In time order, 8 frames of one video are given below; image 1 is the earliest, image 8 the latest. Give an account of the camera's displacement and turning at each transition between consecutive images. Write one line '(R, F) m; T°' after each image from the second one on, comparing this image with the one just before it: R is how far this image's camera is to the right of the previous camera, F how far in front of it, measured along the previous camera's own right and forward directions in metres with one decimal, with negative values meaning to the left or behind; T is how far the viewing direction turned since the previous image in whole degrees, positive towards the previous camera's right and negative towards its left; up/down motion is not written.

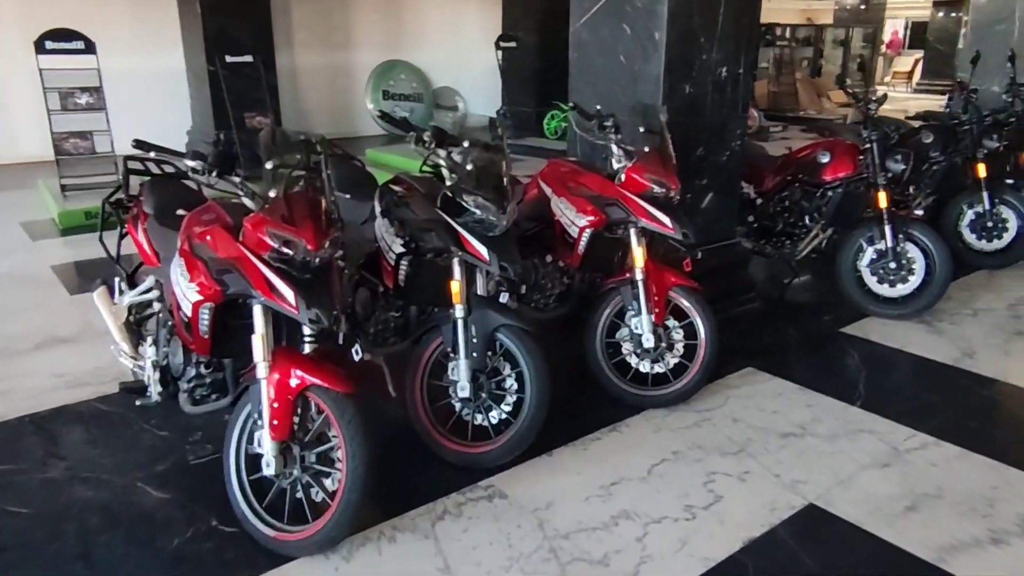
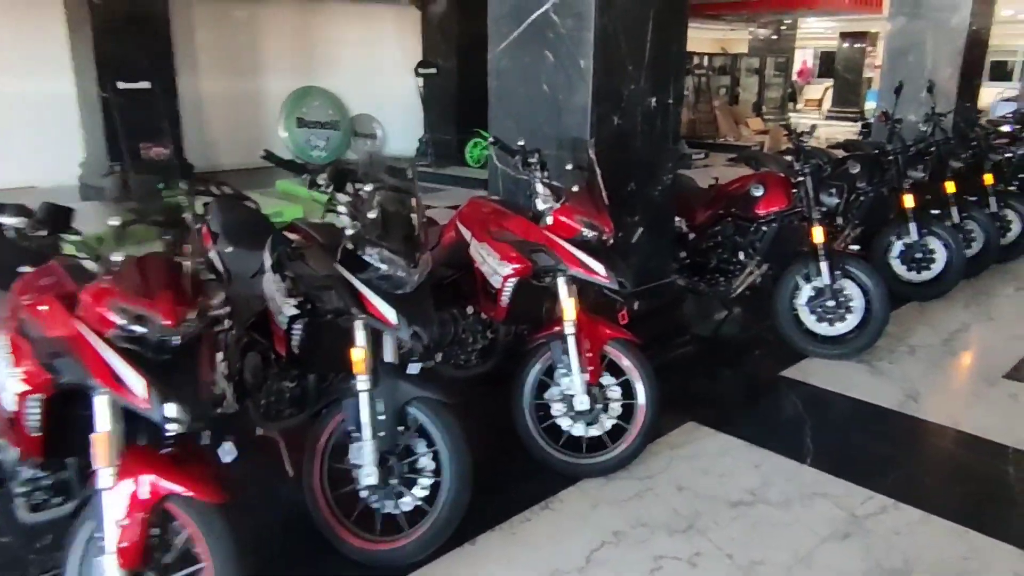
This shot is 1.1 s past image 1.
(0.0, +0.3) m; +5°
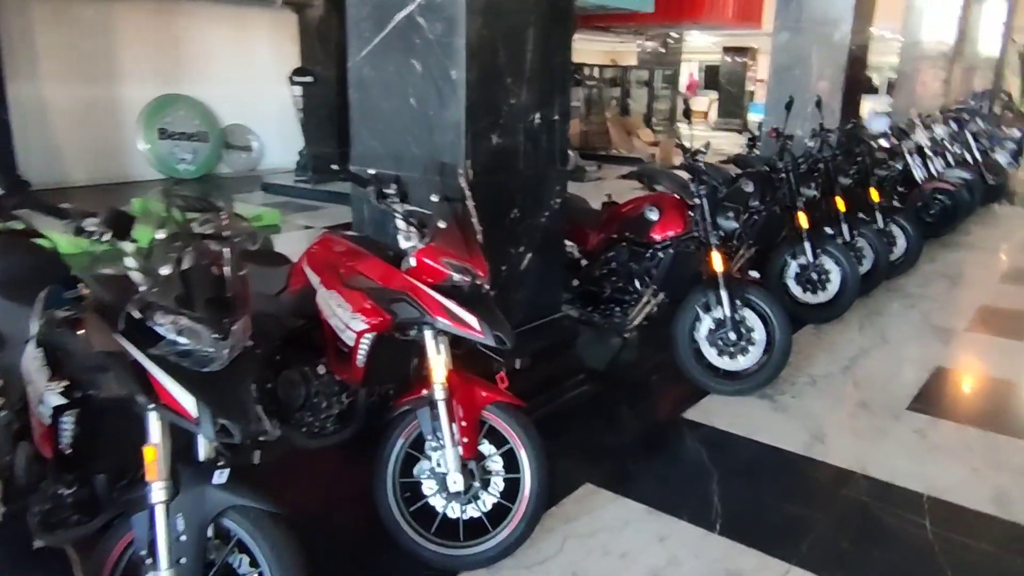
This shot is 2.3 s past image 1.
(+0.1, +0.4) m; +8°
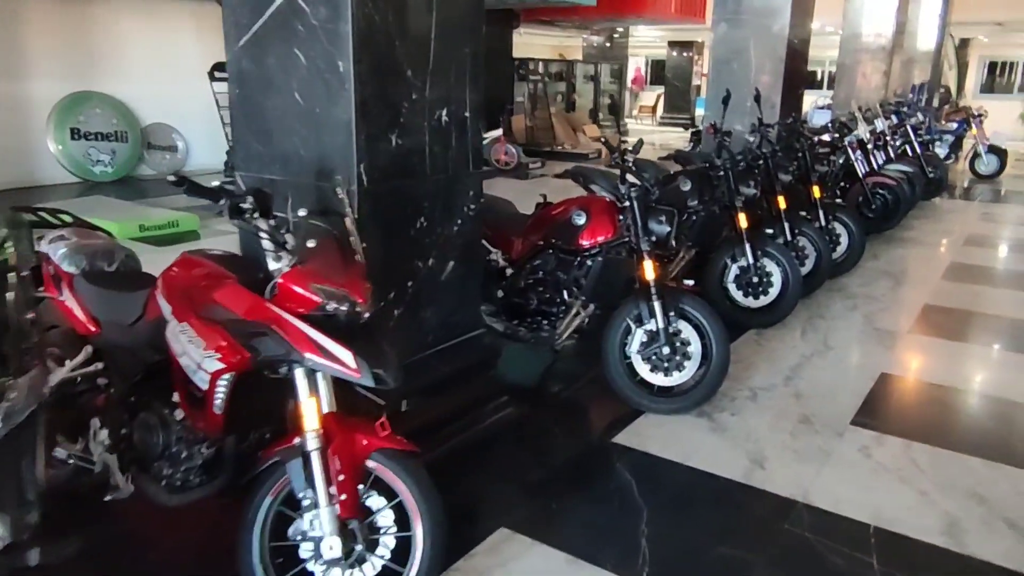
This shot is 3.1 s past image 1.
(+0.2, +0.3) m; +3°
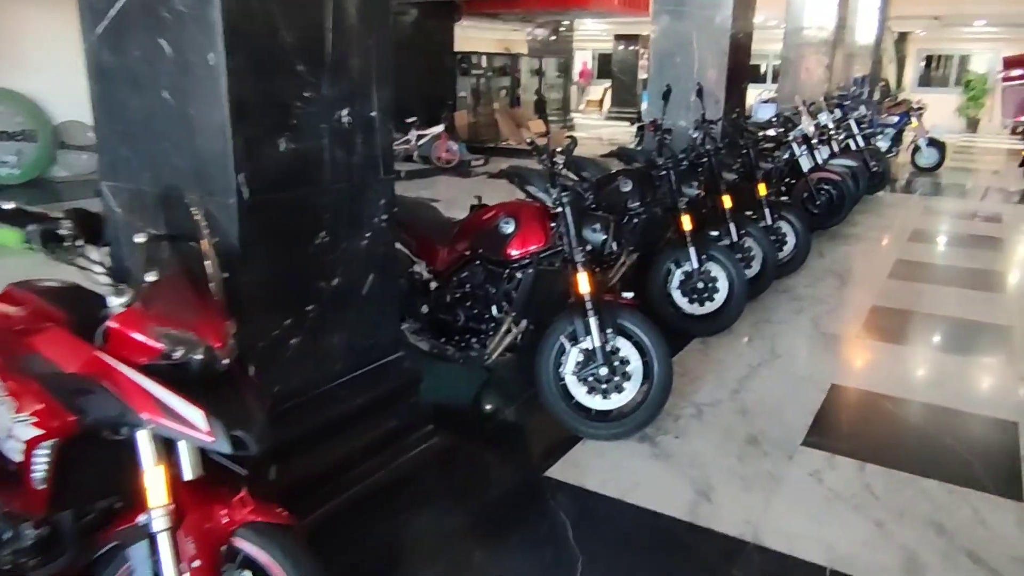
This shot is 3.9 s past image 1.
(+0.1, +0.3) m; +4°
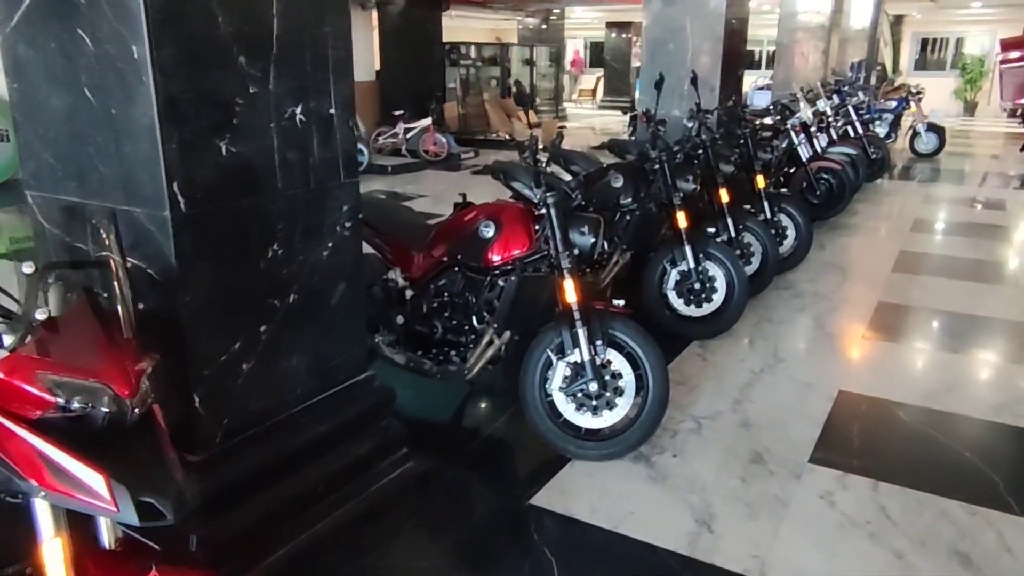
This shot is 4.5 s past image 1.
(+0.1, +0.2) m; 0°
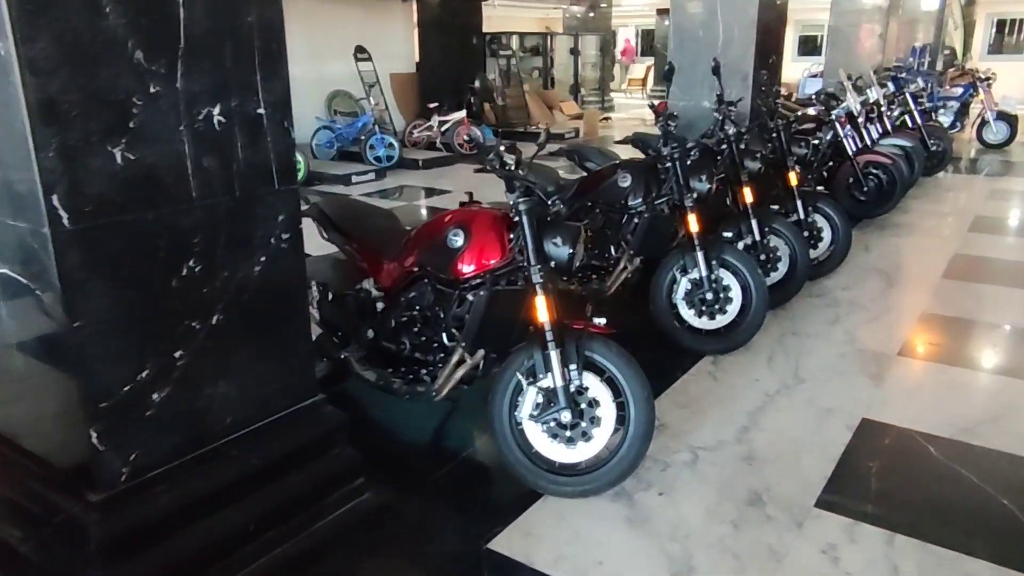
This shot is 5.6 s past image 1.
(+0.3, +0.3) m; -4°
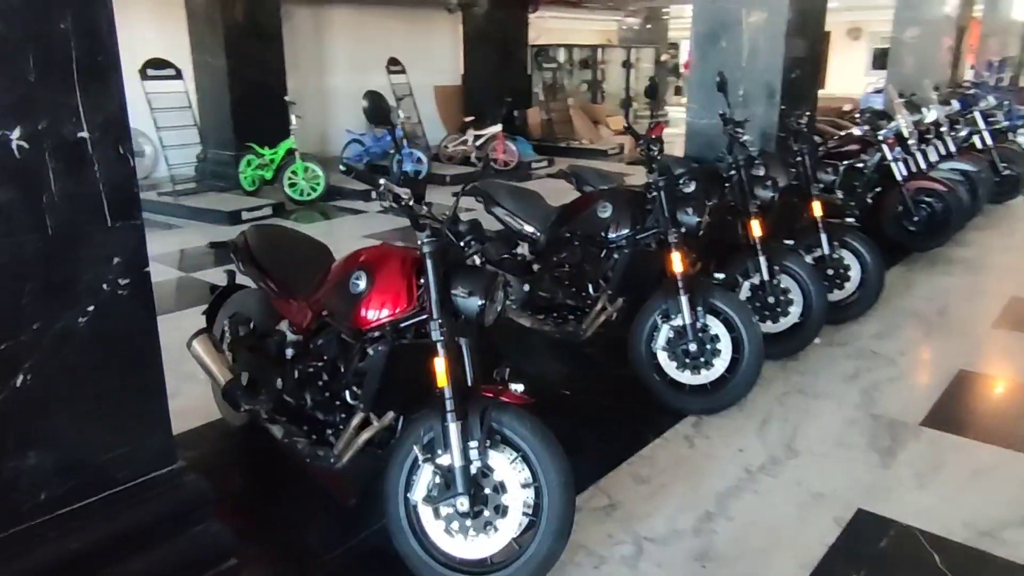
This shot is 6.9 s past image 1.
(+0.4, +0.4) m; -5°
